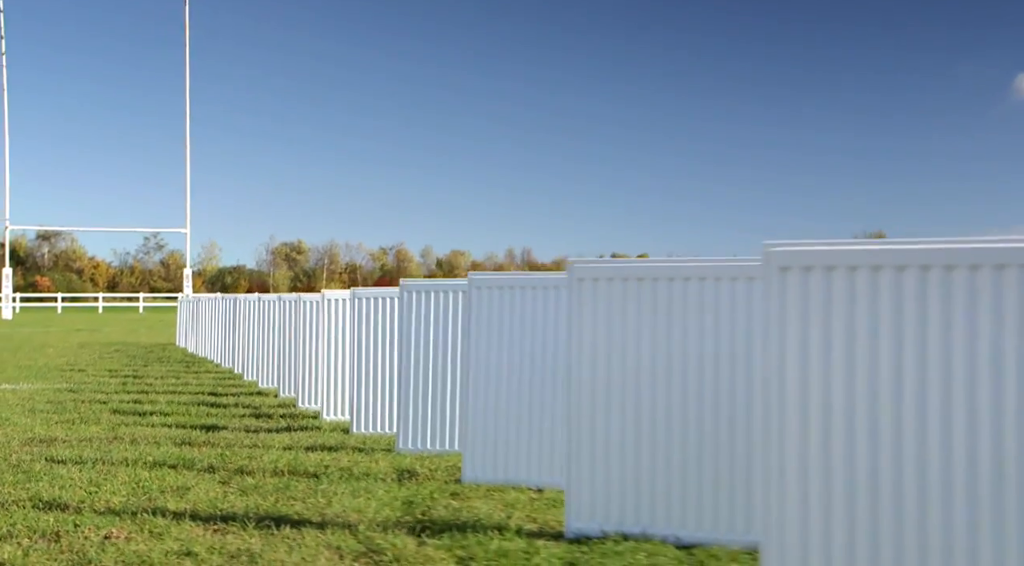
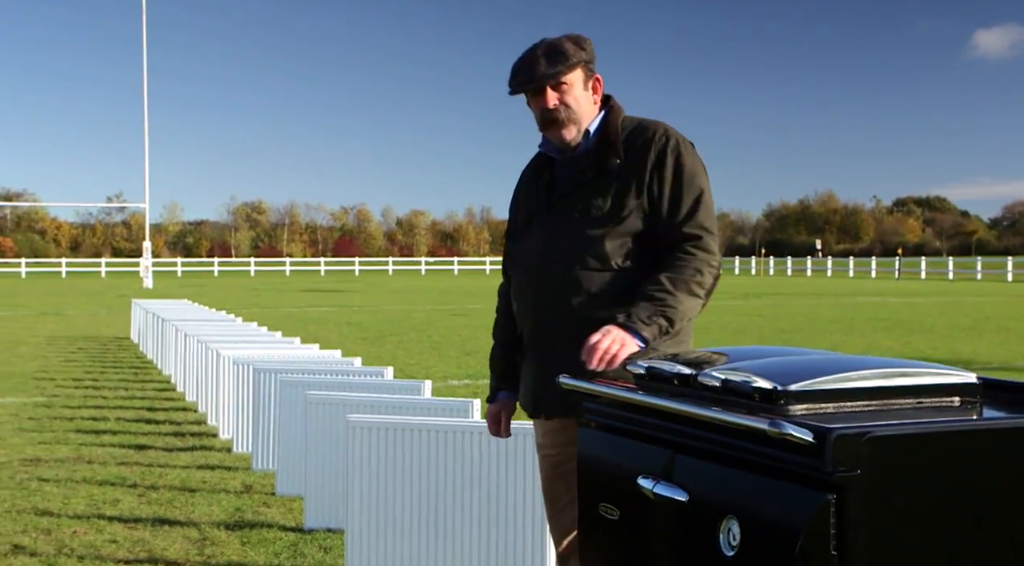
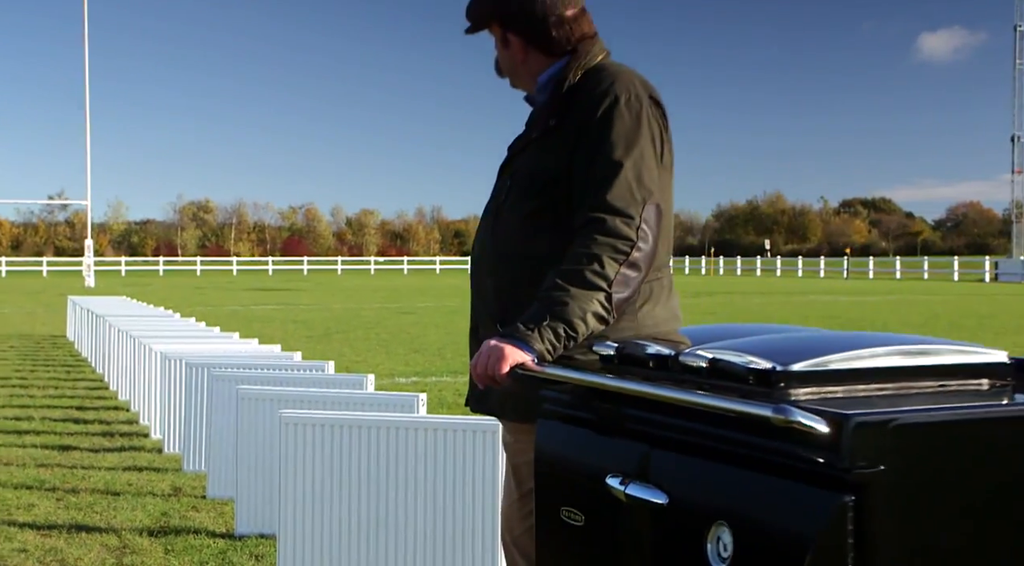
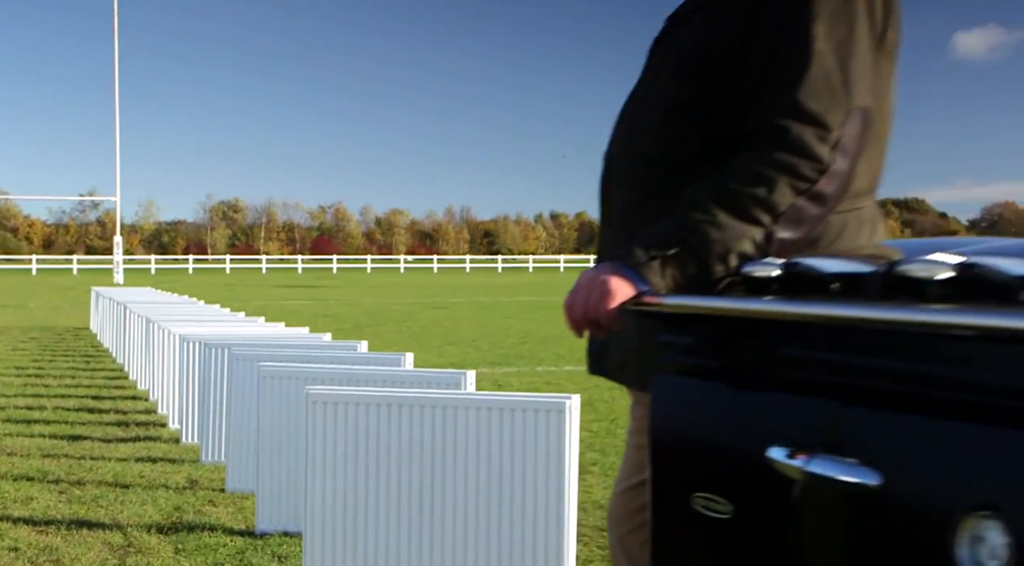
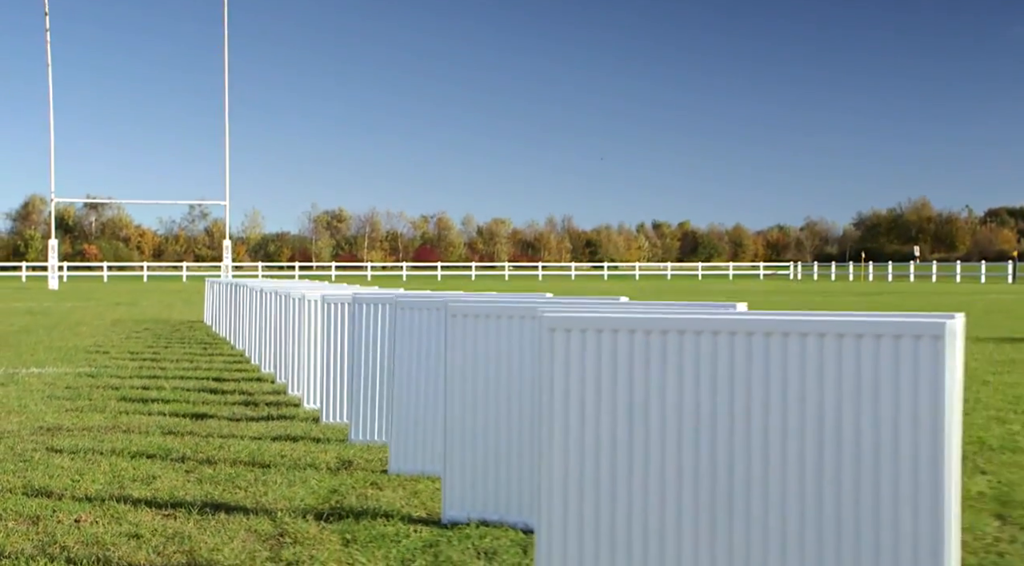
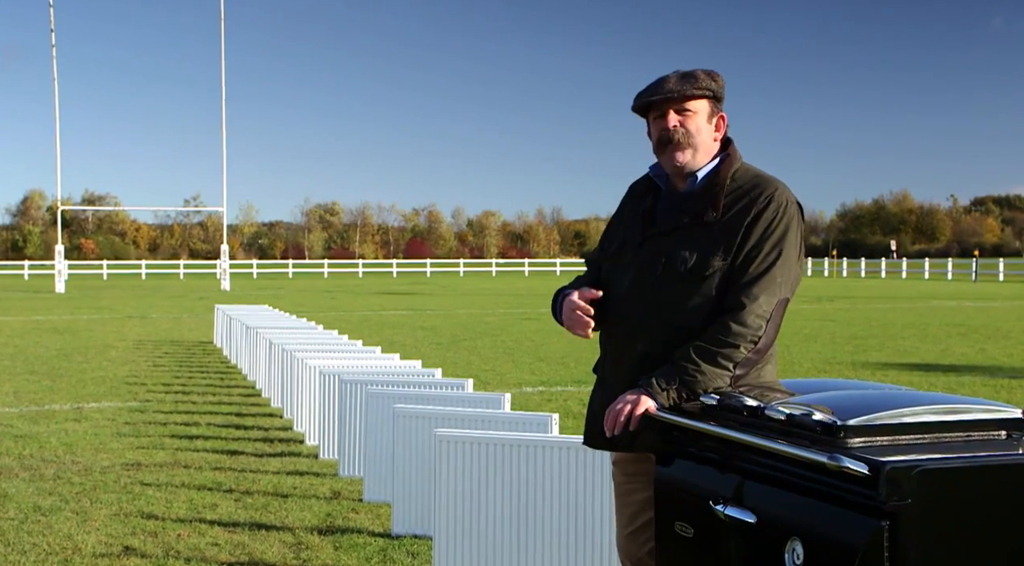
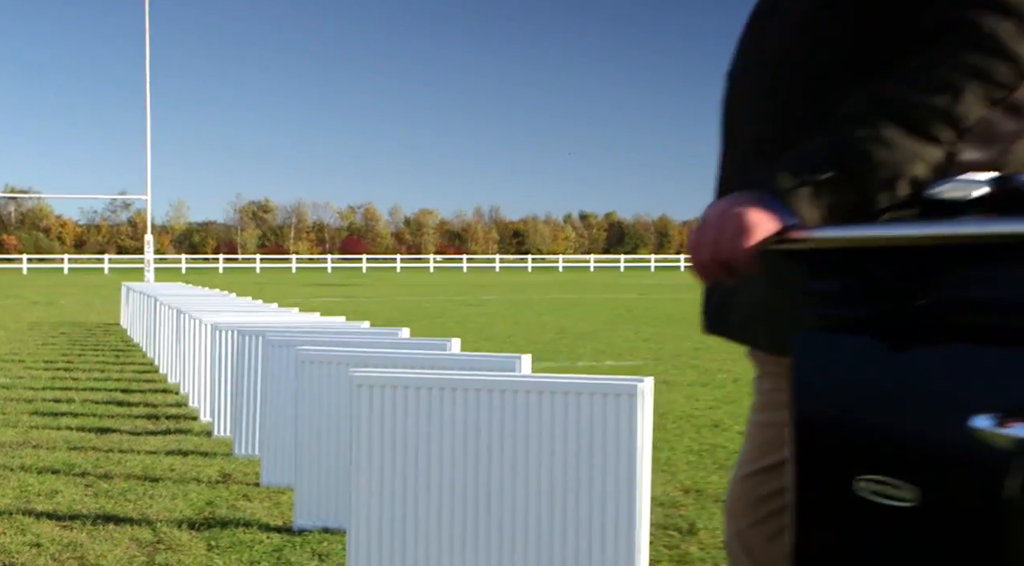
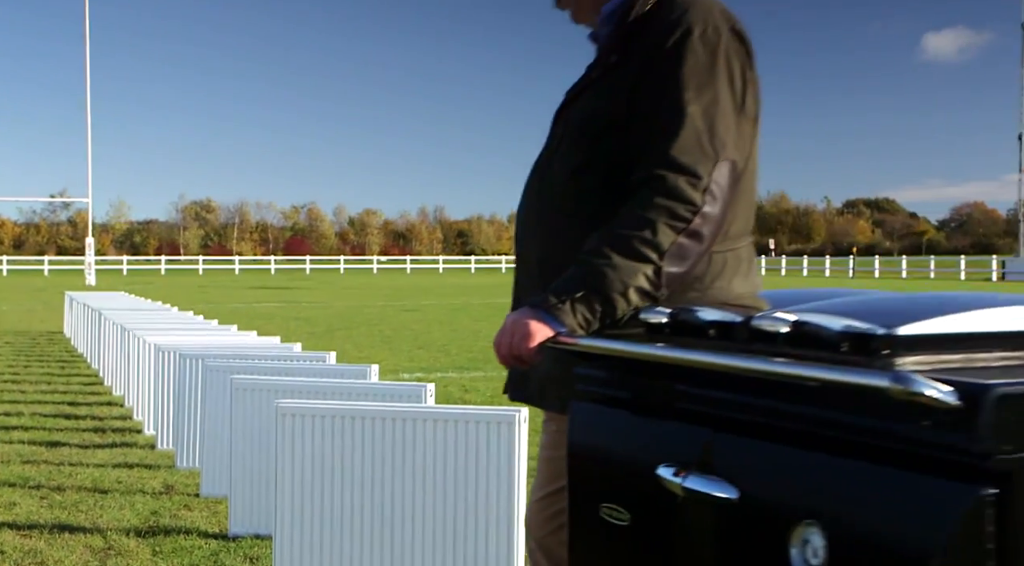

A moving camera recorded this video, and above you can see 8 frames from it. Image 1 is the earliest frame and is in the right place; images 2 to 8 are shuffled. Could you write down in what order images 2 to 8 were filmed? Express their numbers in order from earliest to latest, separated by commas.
5, 7, 4, 8, 3, 2, 6
